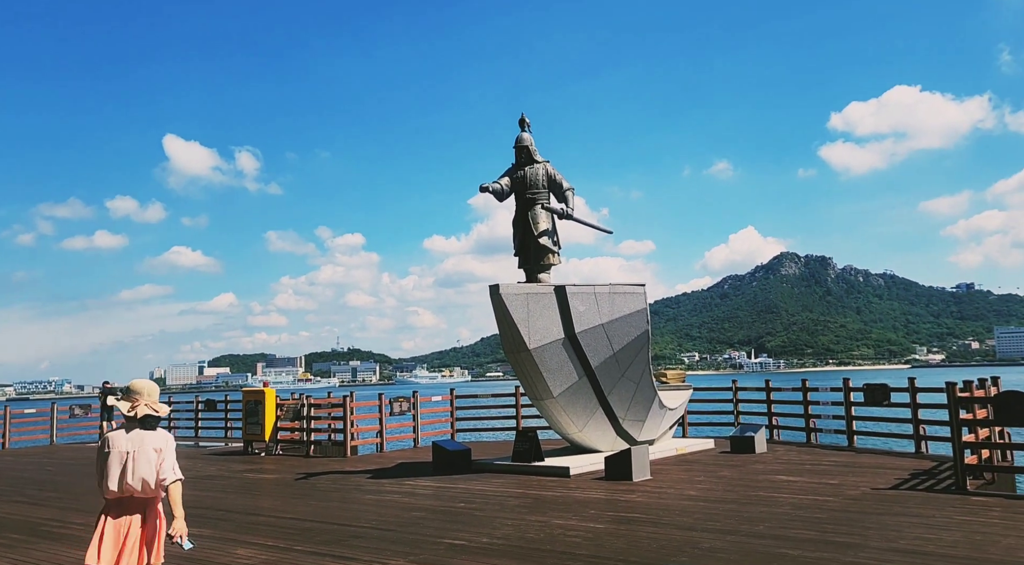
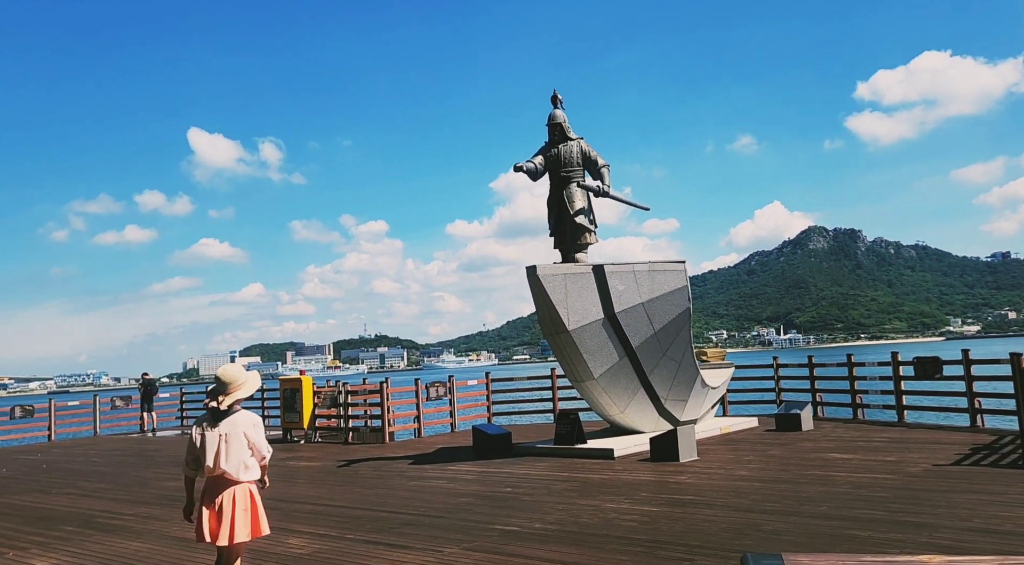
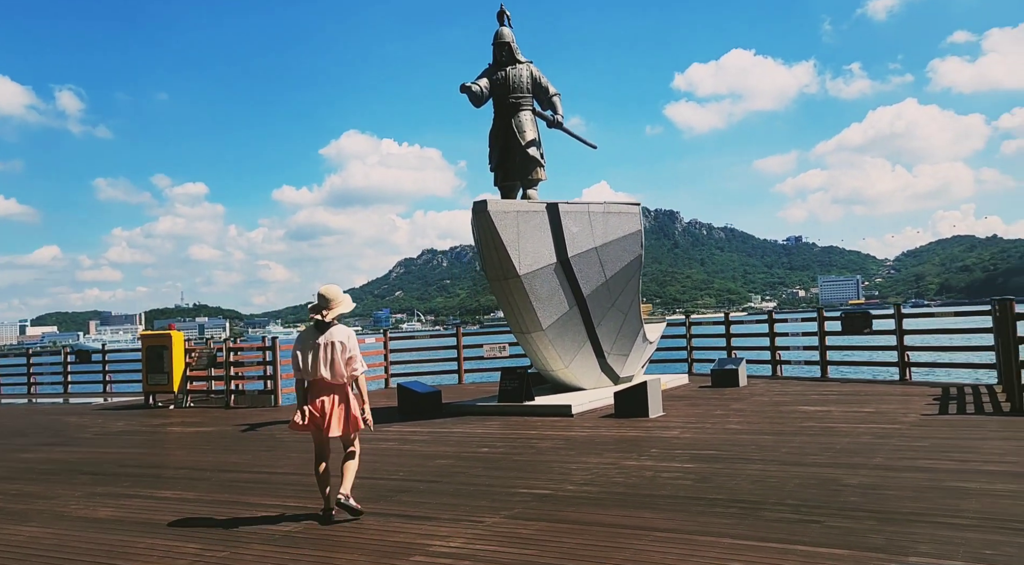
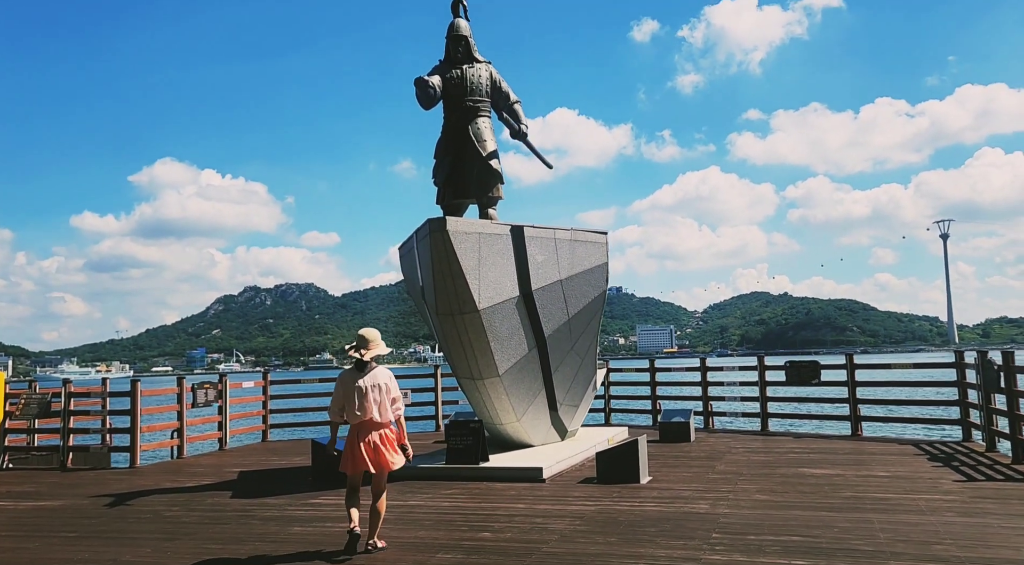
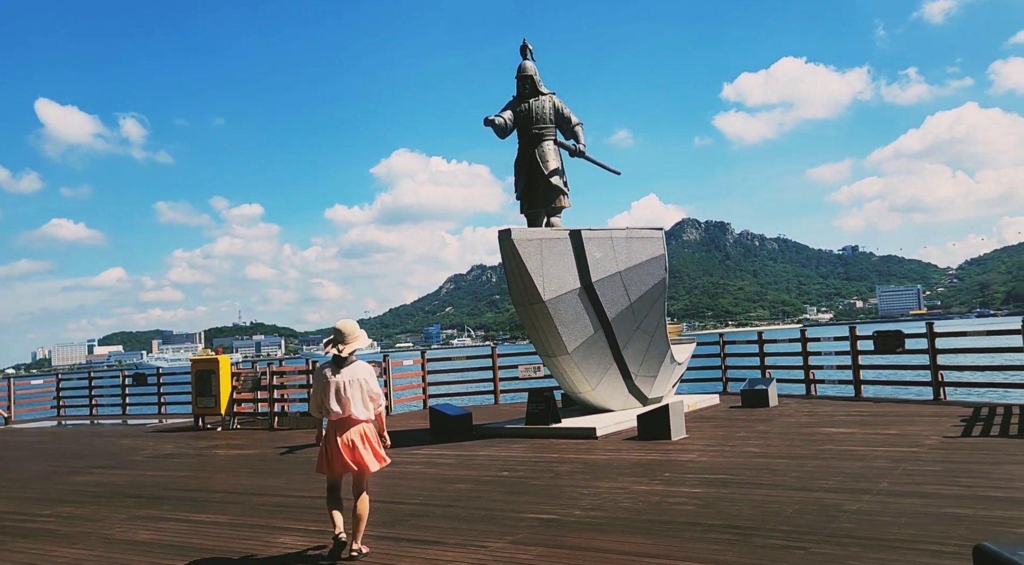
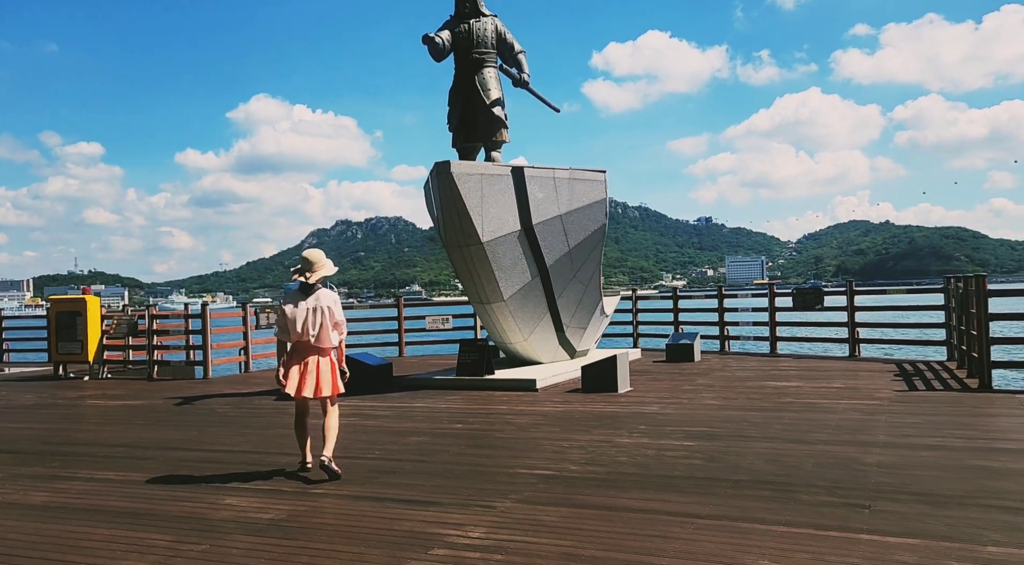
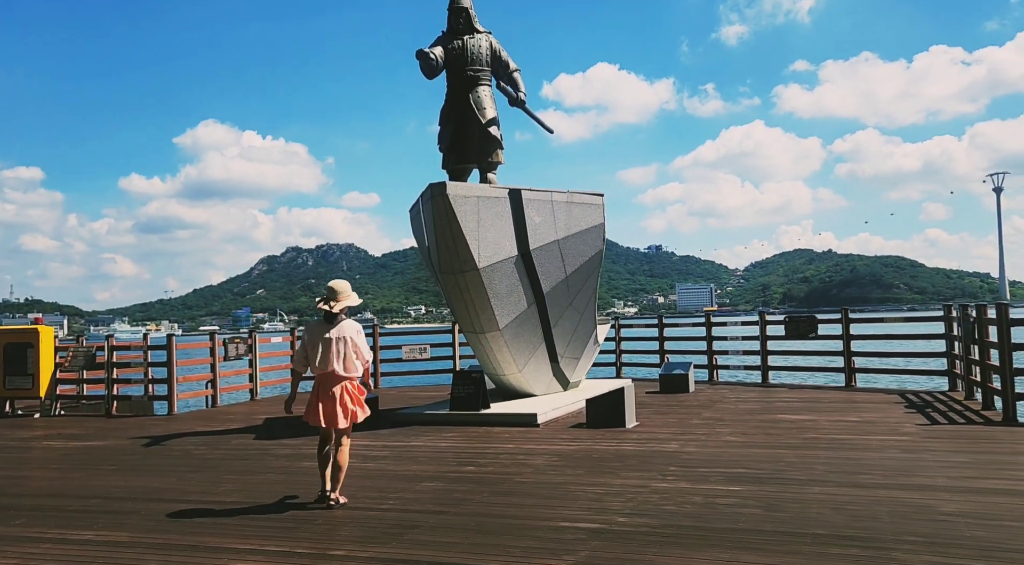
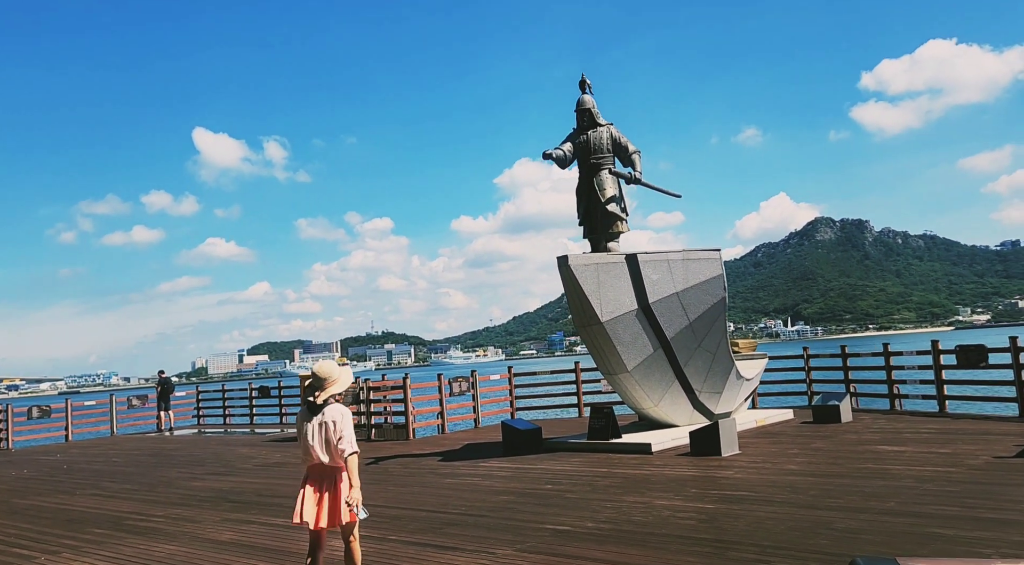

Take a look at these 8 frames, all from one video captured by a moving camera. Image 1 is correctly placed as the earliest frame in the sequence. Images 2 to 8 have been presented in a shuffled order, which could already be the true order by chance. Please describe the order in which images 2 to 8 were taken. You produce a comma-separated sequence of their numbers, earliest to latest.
2, 8, 5, 3, 6, 7, 4
